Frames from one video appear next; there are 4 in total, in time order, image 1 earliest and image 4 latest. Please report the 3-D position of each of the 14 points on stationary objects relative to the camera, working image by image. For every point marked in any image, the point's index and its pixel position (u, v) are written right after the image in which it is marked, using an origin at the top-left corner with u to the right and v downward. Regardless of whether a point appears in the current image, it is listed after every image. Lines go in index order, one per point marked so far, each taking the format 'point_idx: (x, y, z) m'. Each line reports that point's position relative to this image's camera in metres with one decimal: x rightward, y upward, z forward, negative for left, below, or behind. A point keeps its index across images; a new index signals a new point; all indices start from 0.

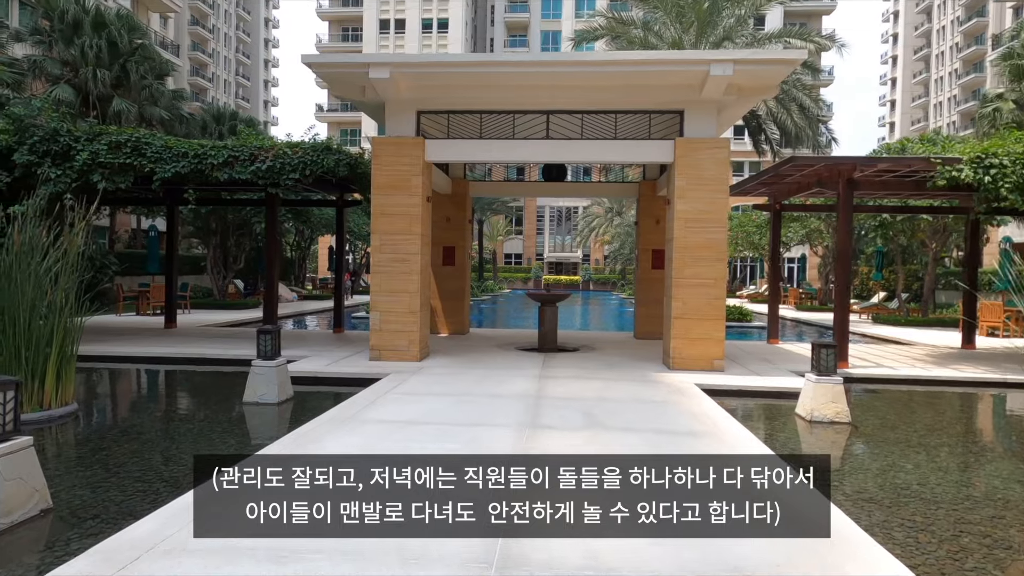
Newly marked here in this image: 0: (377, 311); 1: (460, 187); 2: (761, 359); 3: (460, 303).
0: (-2.2, -0.4, +10.7) m
1: (-1.2, +2.3, +15.3) m
2: (+4.4, -1.3, +11.9) m
3: (-1.2, -0.4, +15.5) m
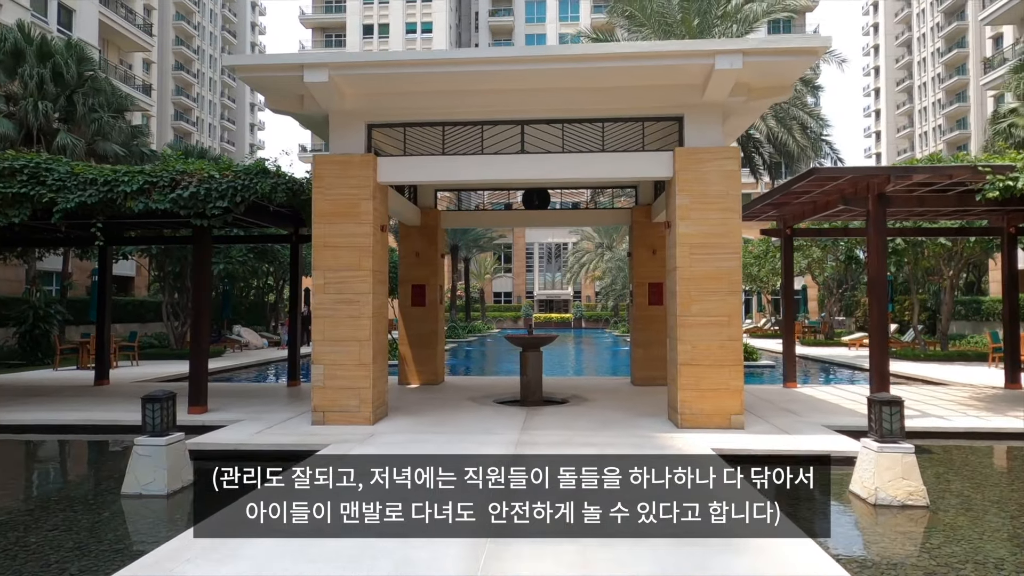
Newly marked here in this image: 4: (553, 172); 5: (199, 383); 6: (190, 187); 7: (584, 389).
0: (-2.5, -1.0, +8.8) m
1: (-1.7, +1.4, +13.6) m
2: (+4.0, -1.8, +10.0) m
3: (-1.6, -1.2, +13.6) m
4: (+0.5, +1.5, +8.8) m
5: (-4.6, -1.4, +9.9) m
6: (-4.5, +1.4, +9.3) m
7: (+1.4, -2.0, +13.0) m
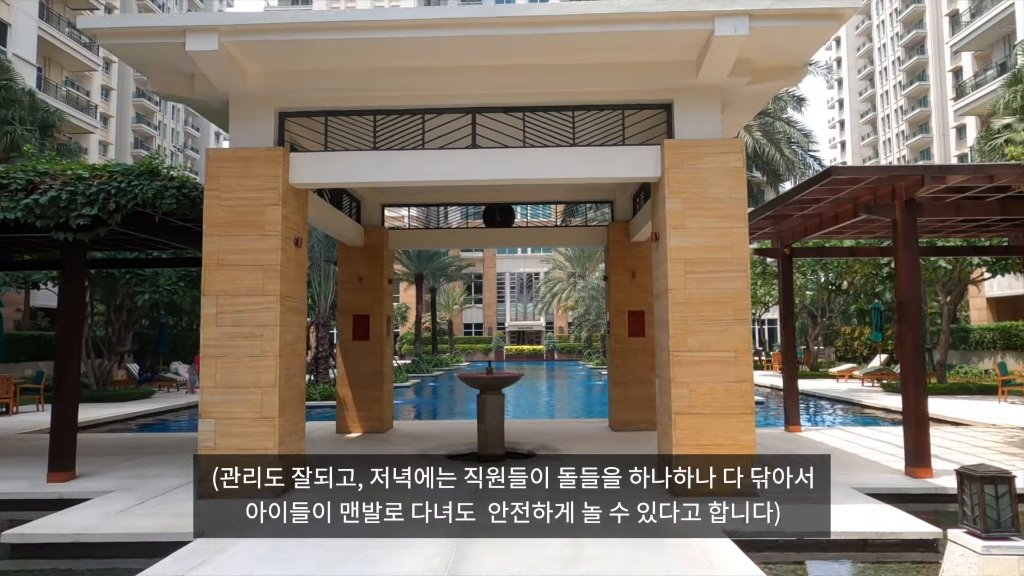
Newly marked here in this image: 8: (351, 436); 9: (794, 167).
0: (-3.1, -1.3, +6.8) m
1: (-2.4, +0.9, +11.7) m
2: (+3.5, -2.1, +8.2) m
3: (-2.3, -1.8, +11.6) m
4: (0.0, +1.2, +7.0) m
5: (-5.2, -1.8, +7.7) m
6: (-5.0, +1.0, +7.3) m
7: (+0.7, -2.4, +11.1) m
8: (-2.7, -2.5, +11.3) m
9: (+7.3, +3.2, +17.5) m
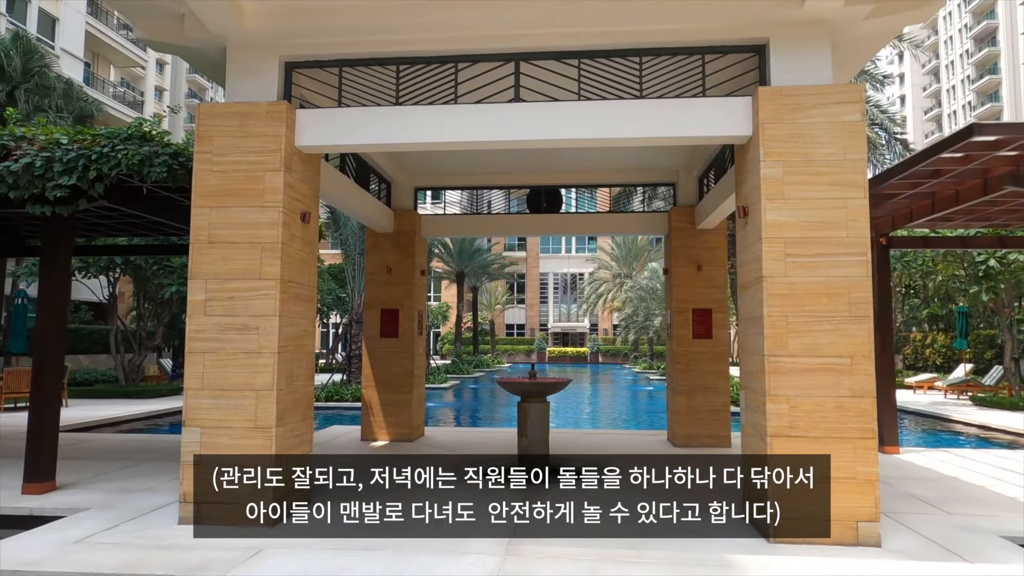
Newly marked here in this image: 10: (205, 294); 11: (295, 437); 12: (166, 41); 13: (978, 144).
0: (-2.7, -1.2, +5.7) m
1: (-1.7, +1.0, +10.5) m
2: (+3.9, -2.1, +6.7) m
3: (-1.6, -1.6, +10.4) m
4: (+0.4, +1.3, +5.6) m
5: (-4.7, -1.6, +6.7) m
6: (-4.6, +1.2, +6.2) m
7: (+1.4, -2.3, +9.7) m
8: (-2.0, -2.4, +10.1) m
9: (+8.5, +3.2, +15.6) m
10: (-2.6, 0.0, +5.7) m
11: (-1.9, -1.3, +5.9) m
12: (-3.2, +2.3, +6.2) m
13: (+4.2, +1.3, +6.2) m
